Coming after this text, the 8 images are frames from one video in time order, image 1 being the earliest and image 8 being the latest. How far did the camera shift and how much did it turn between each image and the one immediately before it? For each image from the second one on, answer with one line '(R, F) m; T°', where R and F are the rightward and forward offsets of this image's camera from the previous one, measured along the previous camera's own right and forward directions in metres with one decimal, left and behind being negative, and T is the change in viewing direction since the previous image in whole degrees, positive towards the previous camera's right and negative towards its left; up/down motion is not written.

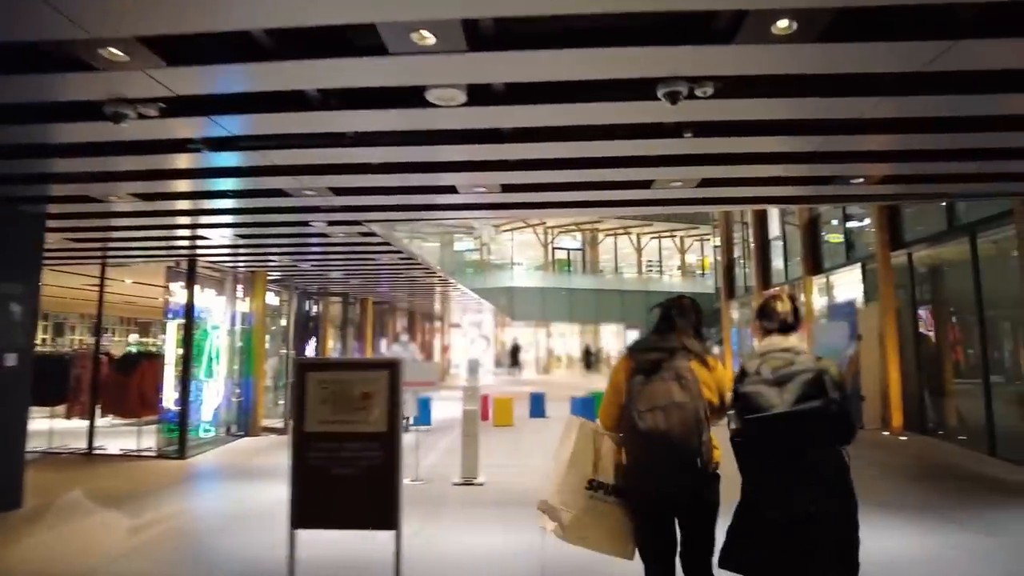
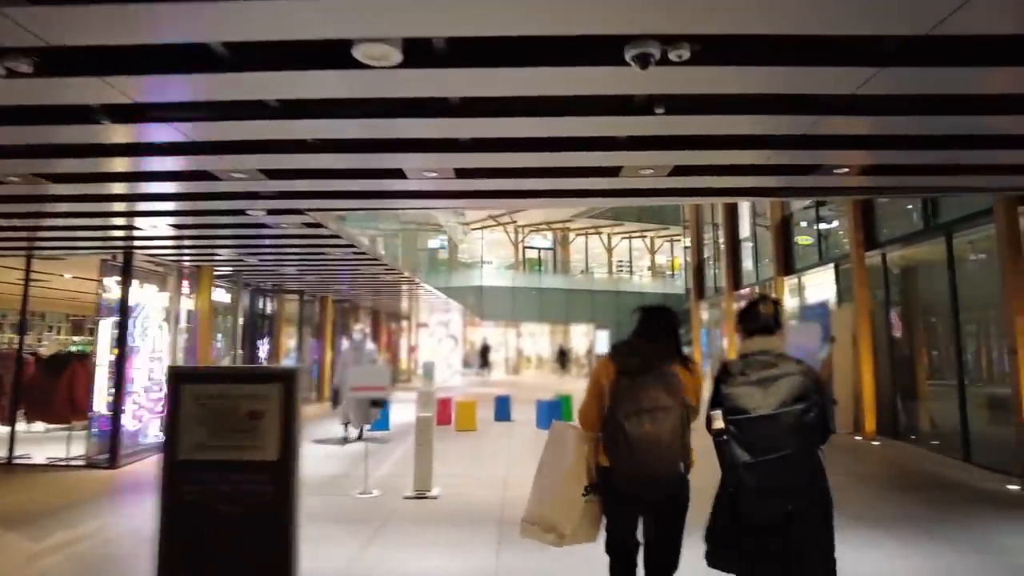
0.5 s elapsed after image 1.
(+0.1, +0.6) m; +2°
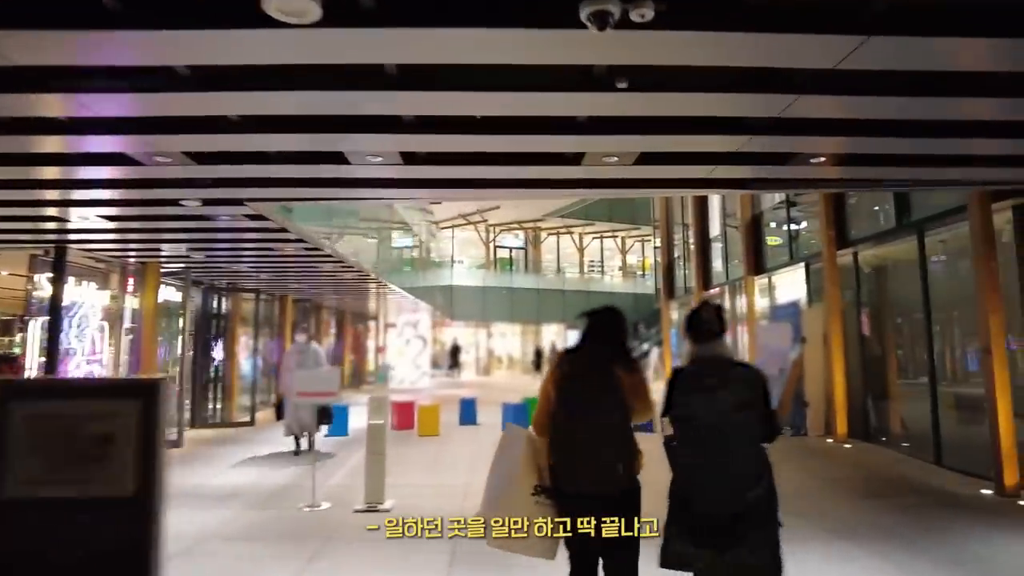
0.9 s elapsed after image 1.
(+0.2, +0.4) m; +2°
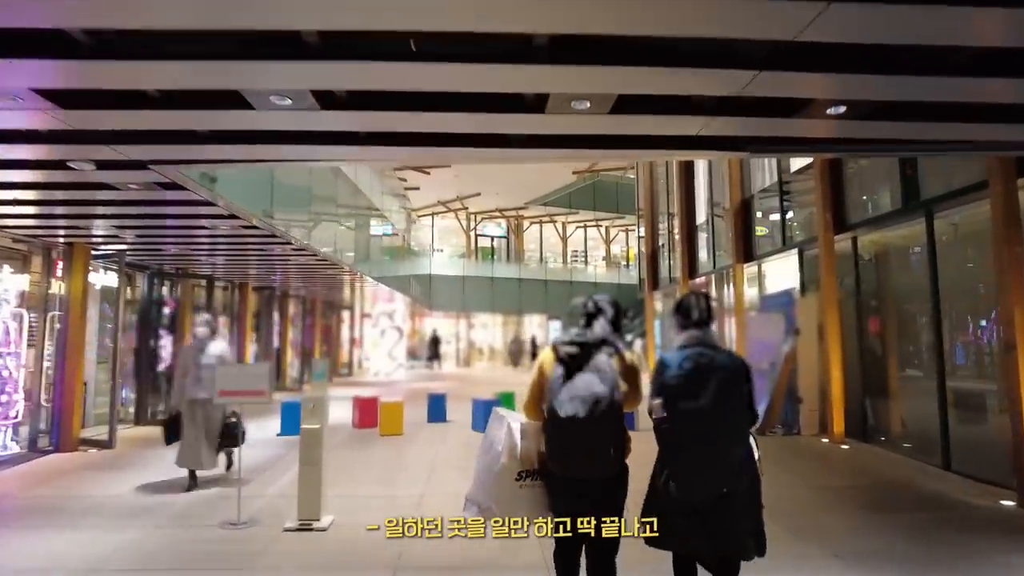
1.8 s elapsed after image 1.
(+0.2, +0.9) m; +1°
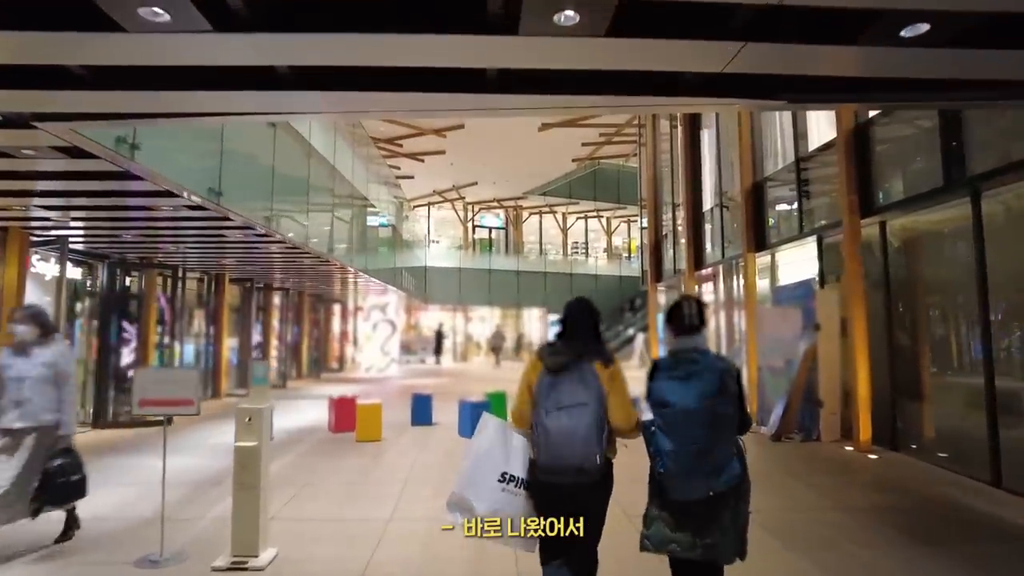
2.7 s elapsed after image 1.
(+0.2, +1.0) m; 0°
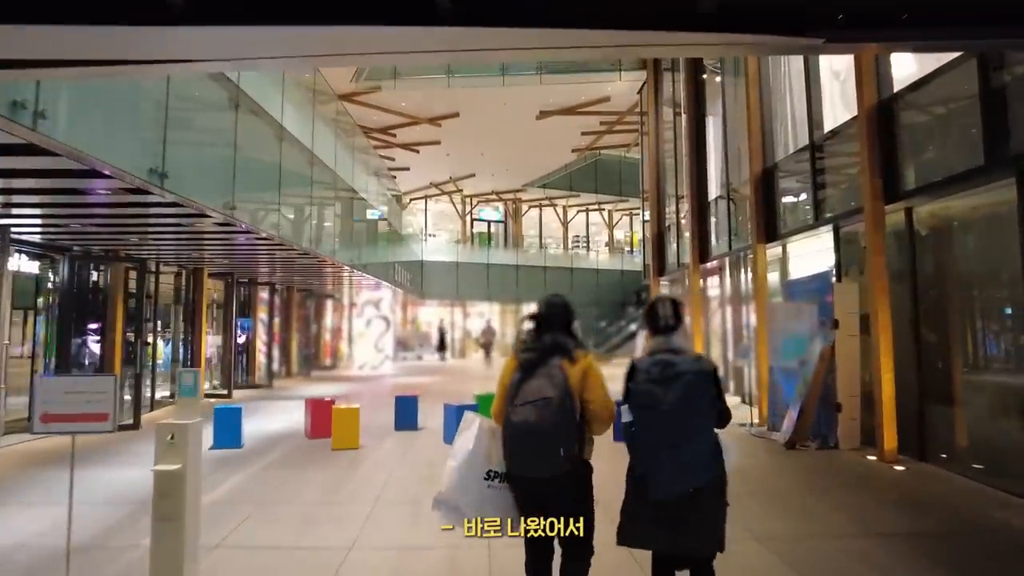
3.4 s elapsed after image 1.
(+0.2, +0.8) m; 0°
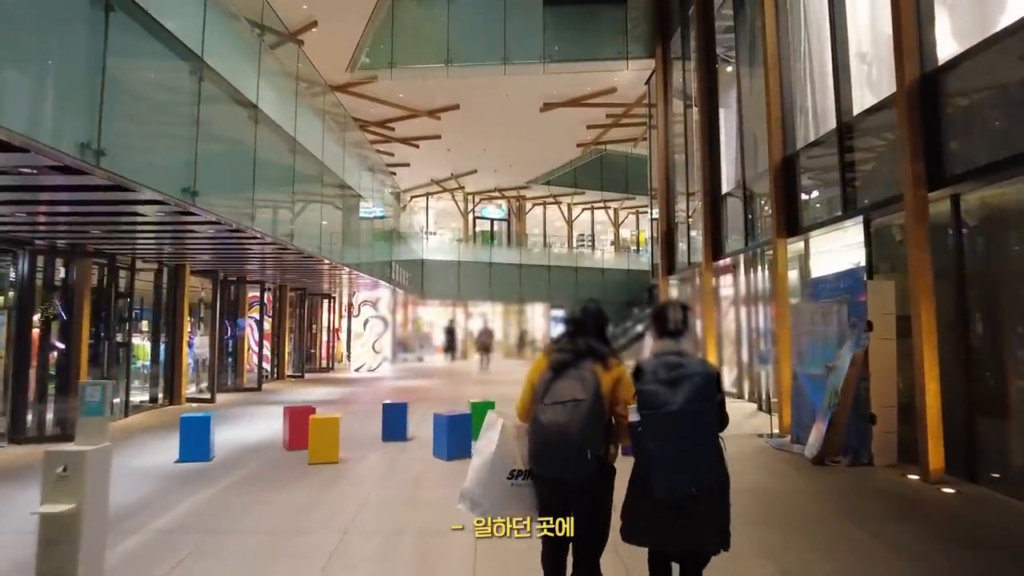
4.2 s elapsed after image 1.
(+0.1, +0.9) m; 0°
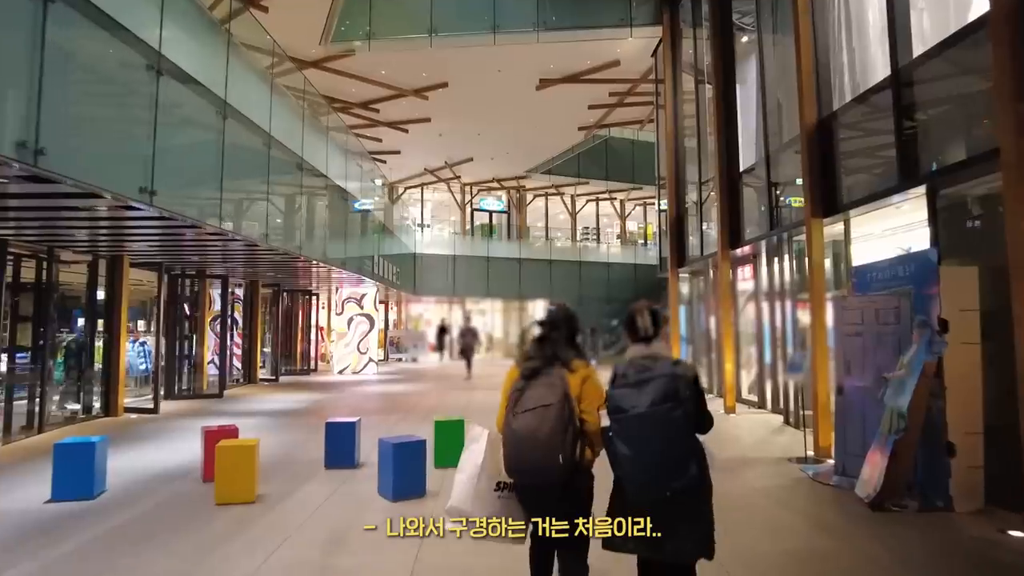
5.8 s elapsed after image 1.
(+0.4, +1.9) m; -1°
